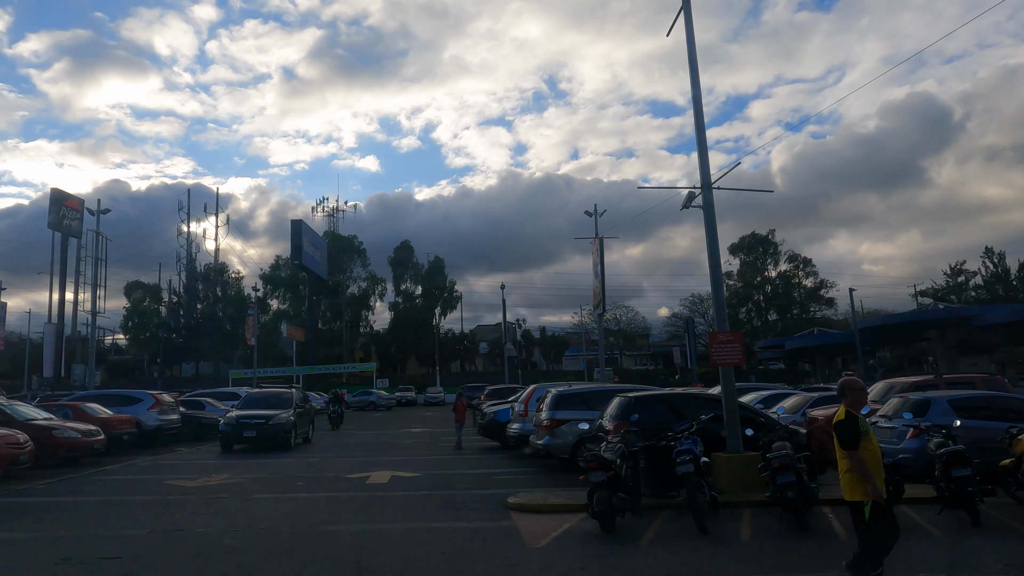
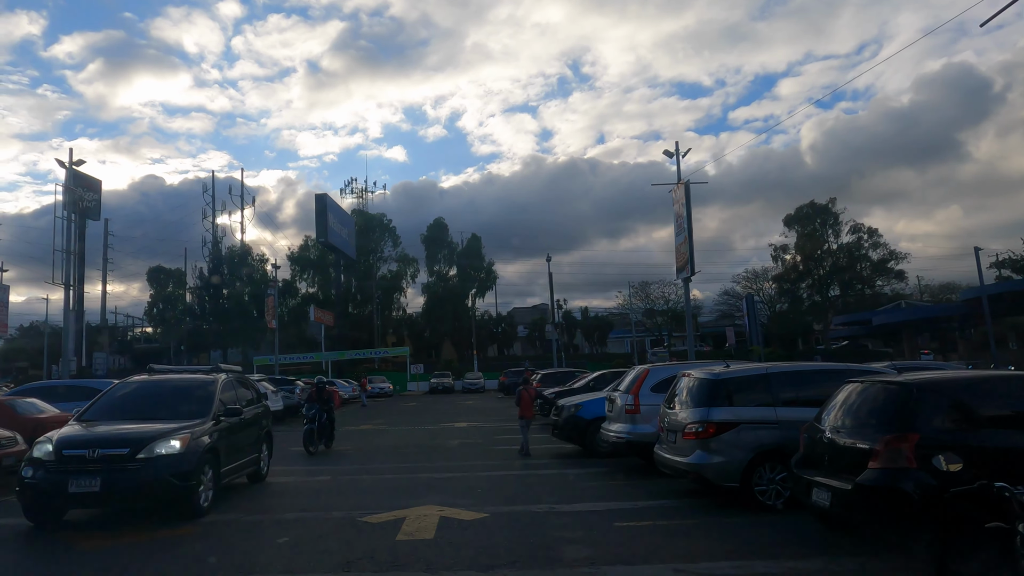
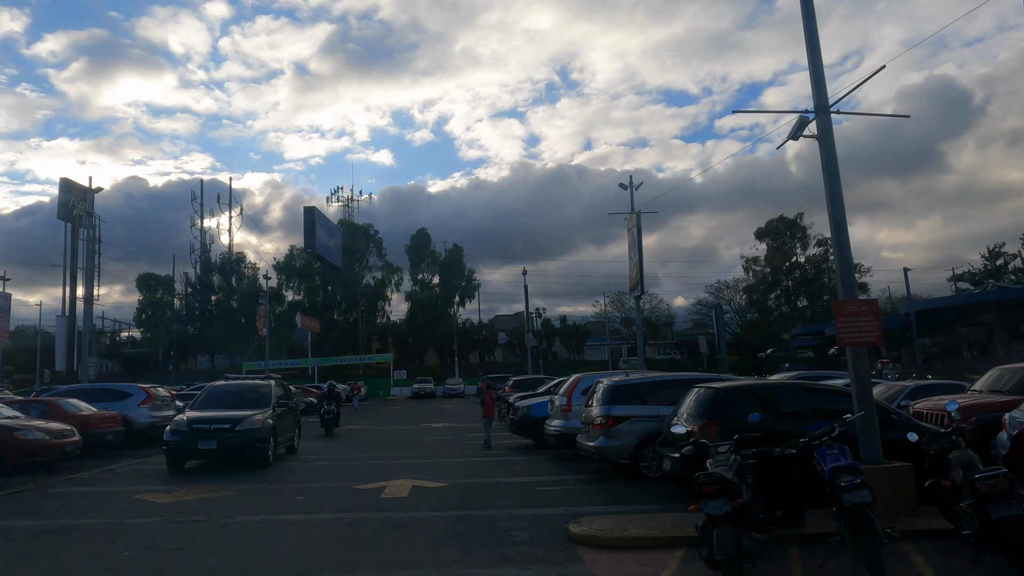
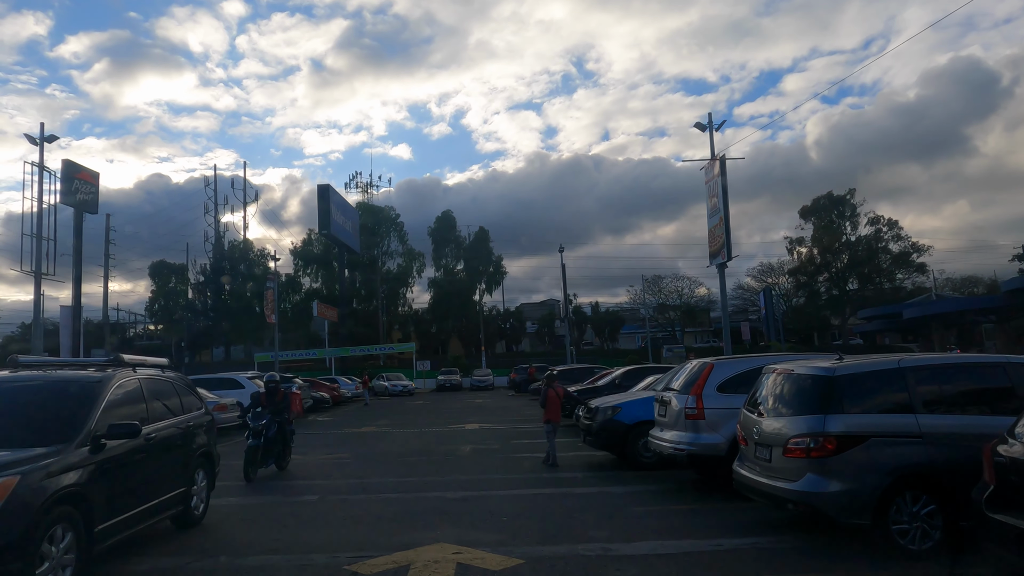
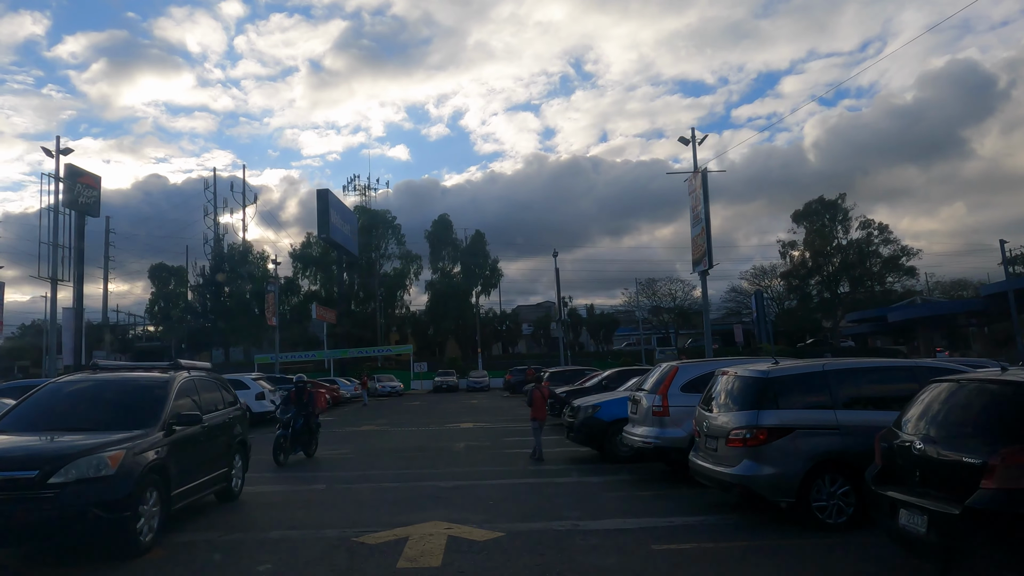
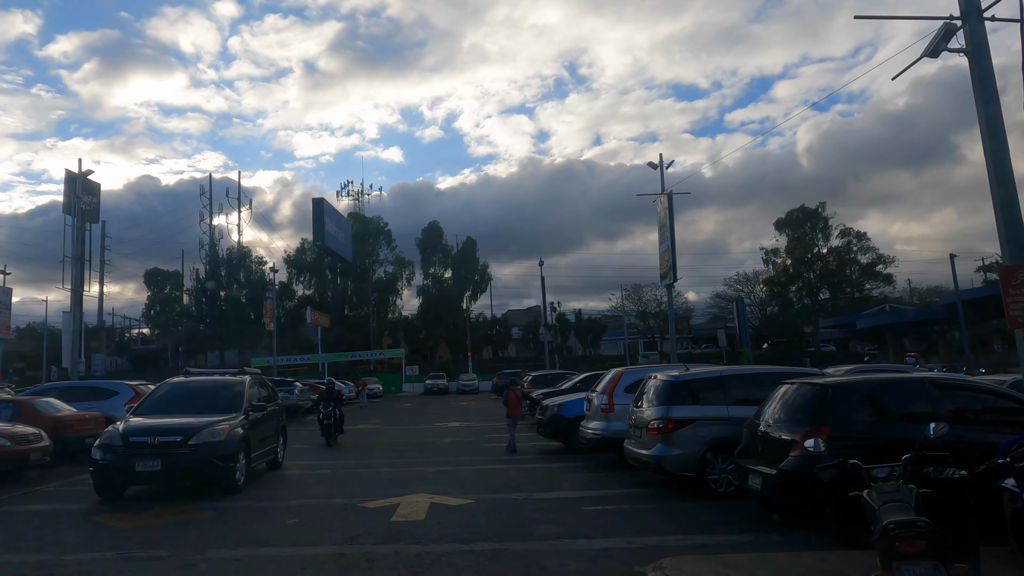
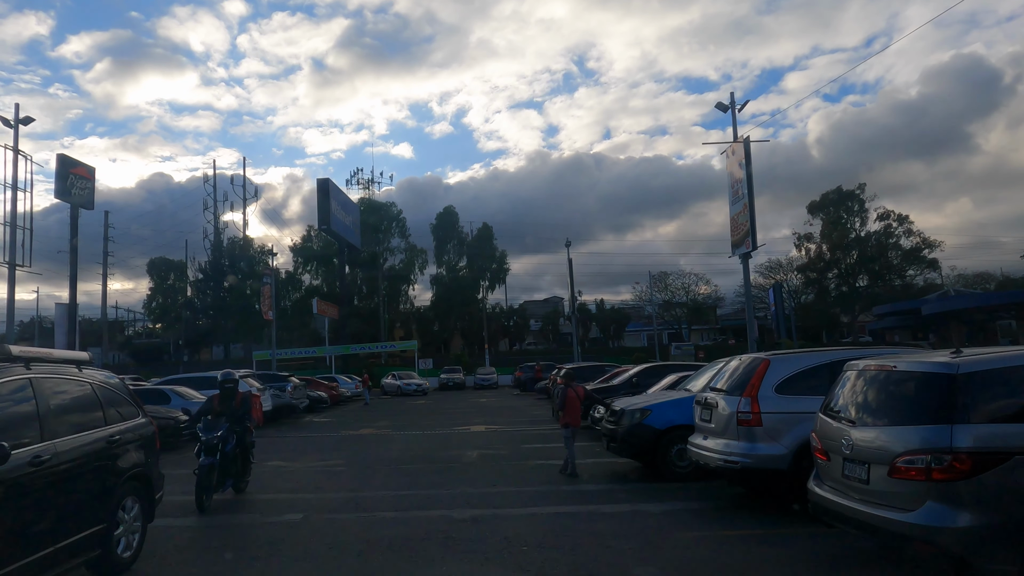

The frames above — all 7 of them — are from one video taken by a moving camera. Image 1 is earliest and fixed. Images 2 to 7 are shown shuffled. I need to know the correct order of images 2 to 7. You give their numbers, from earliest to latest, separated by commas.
3, 6, 2, 5, 4, 7
